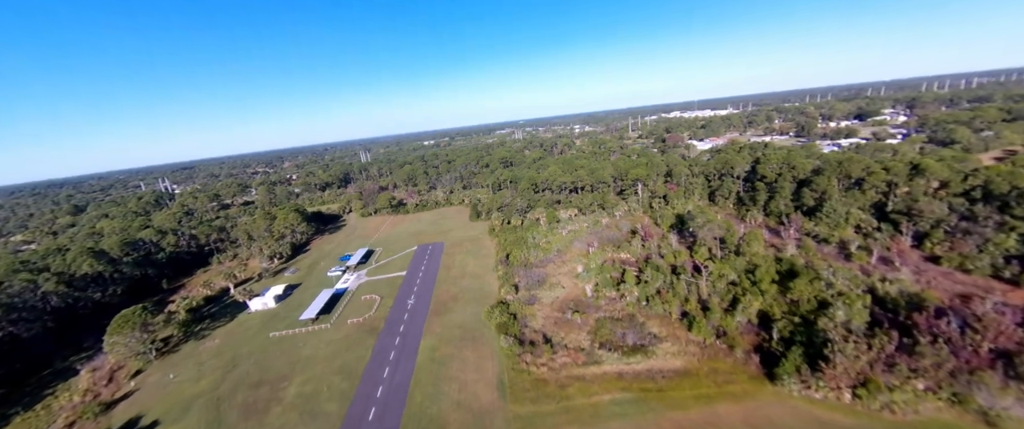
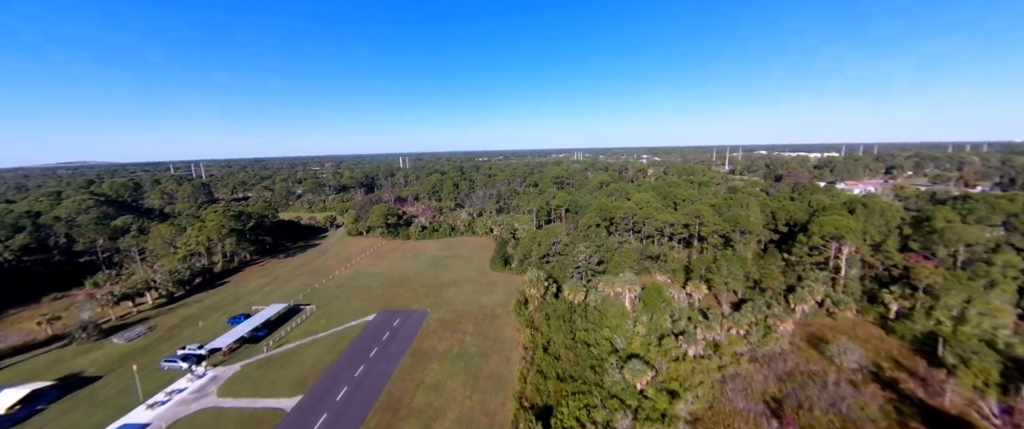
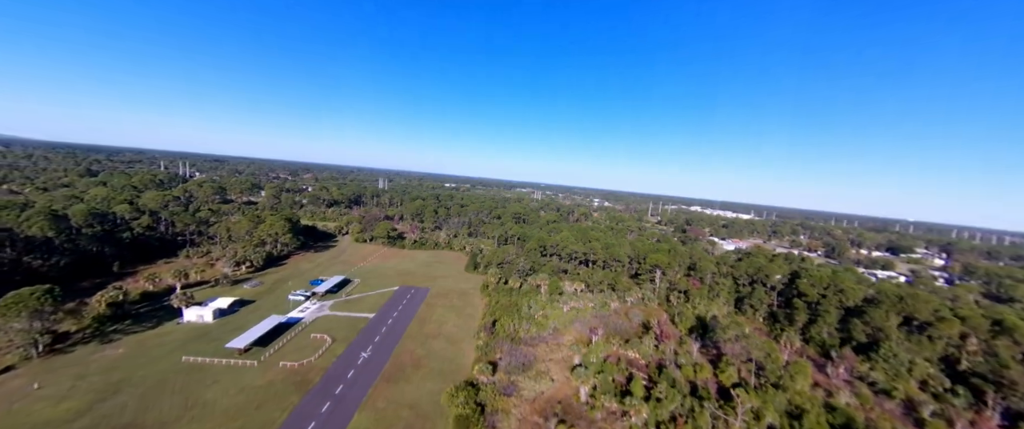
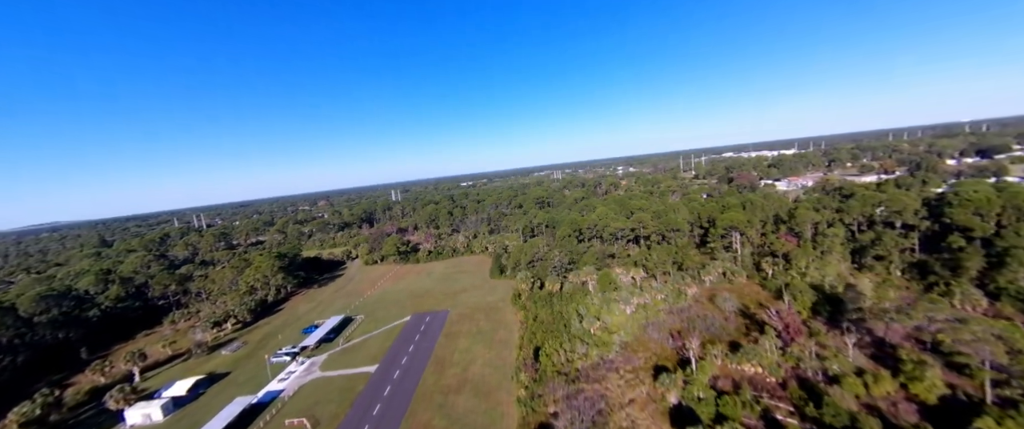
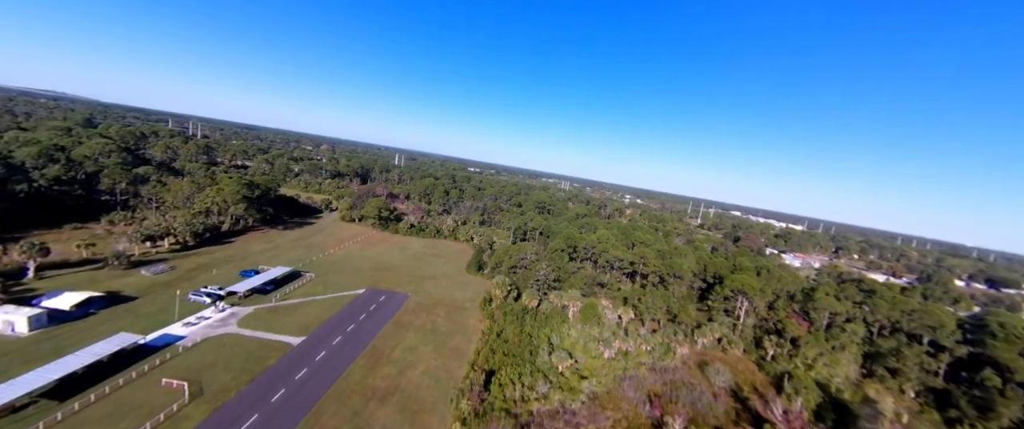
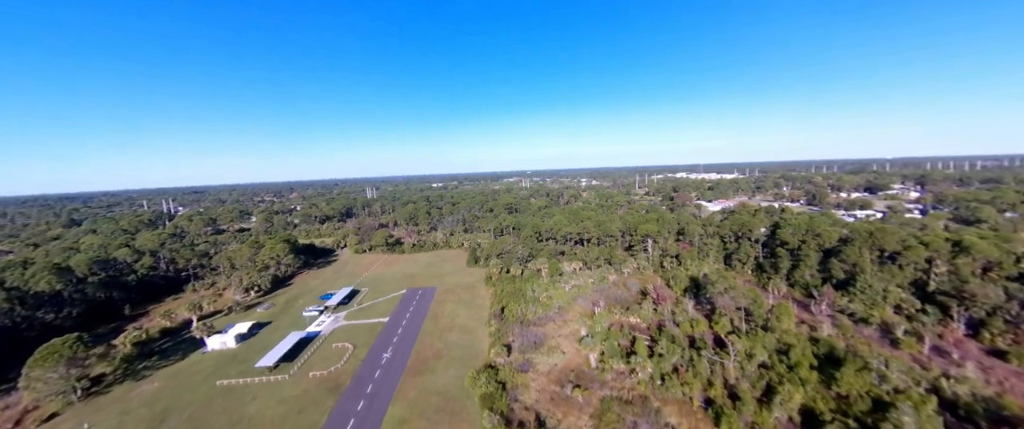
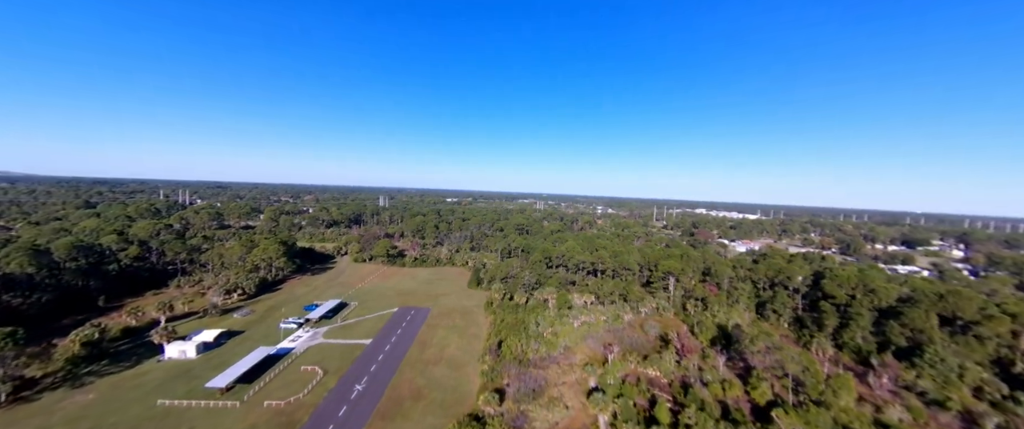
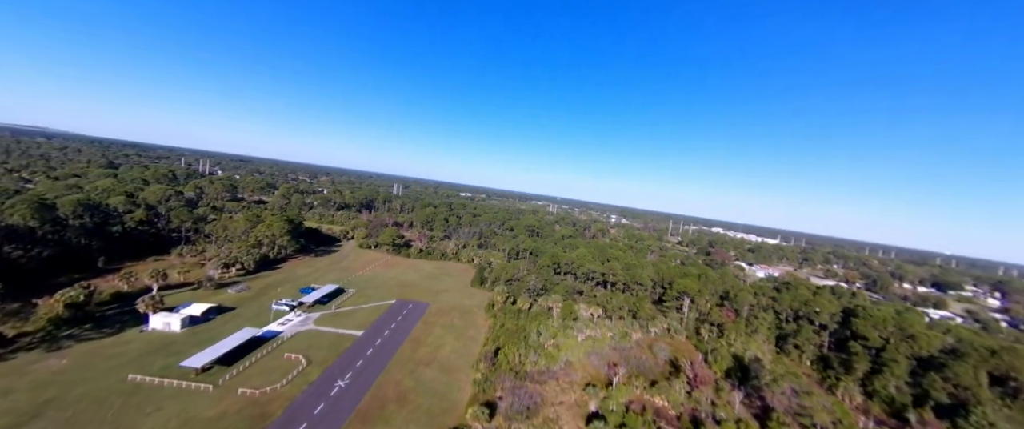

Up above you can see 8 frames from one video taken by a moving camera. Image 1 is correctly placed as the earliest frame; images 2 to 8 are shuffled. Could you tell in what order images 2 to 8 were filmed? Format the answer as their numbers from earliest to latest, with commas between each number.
6, 3, 7, 8, 4, 5, 2
